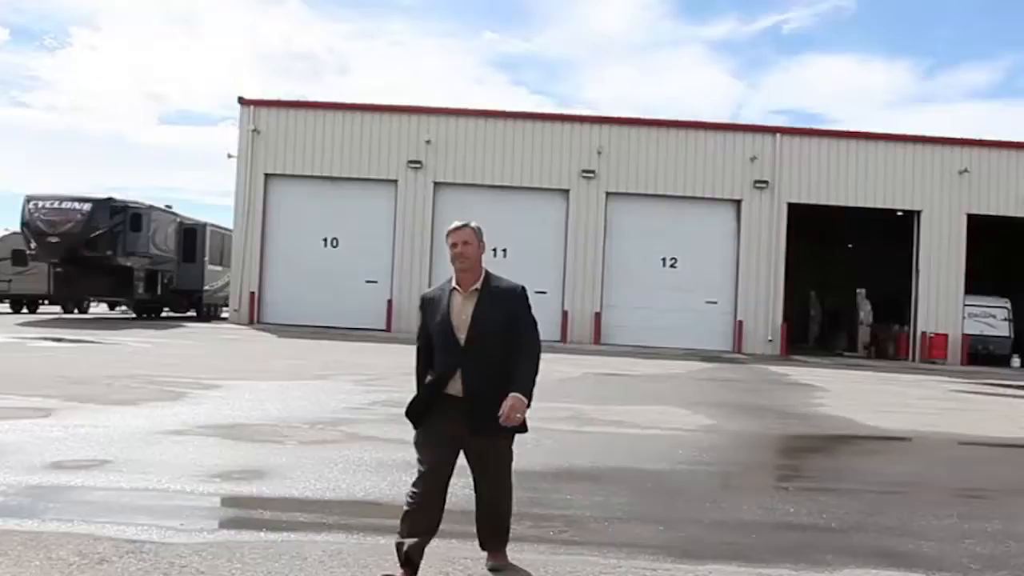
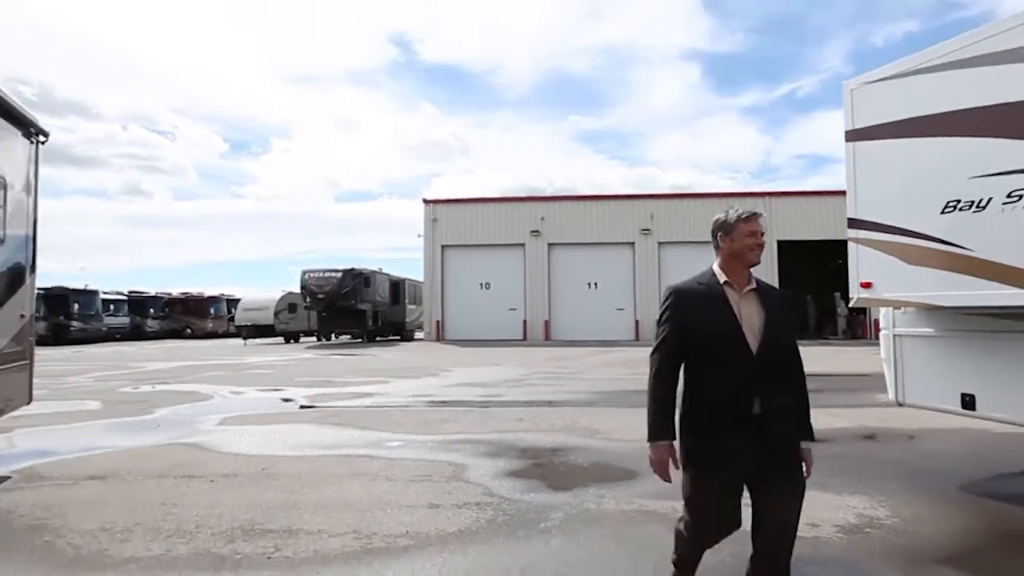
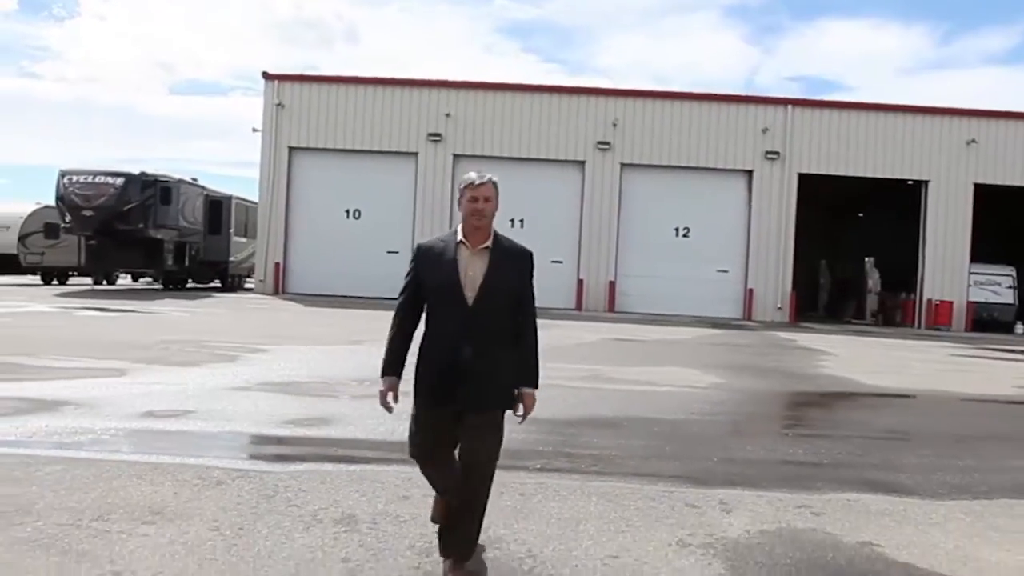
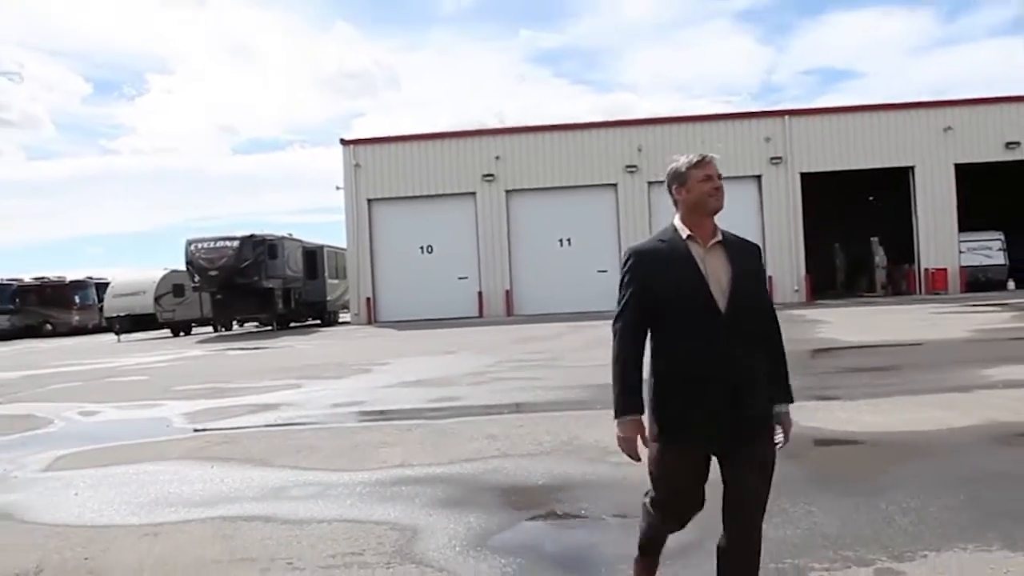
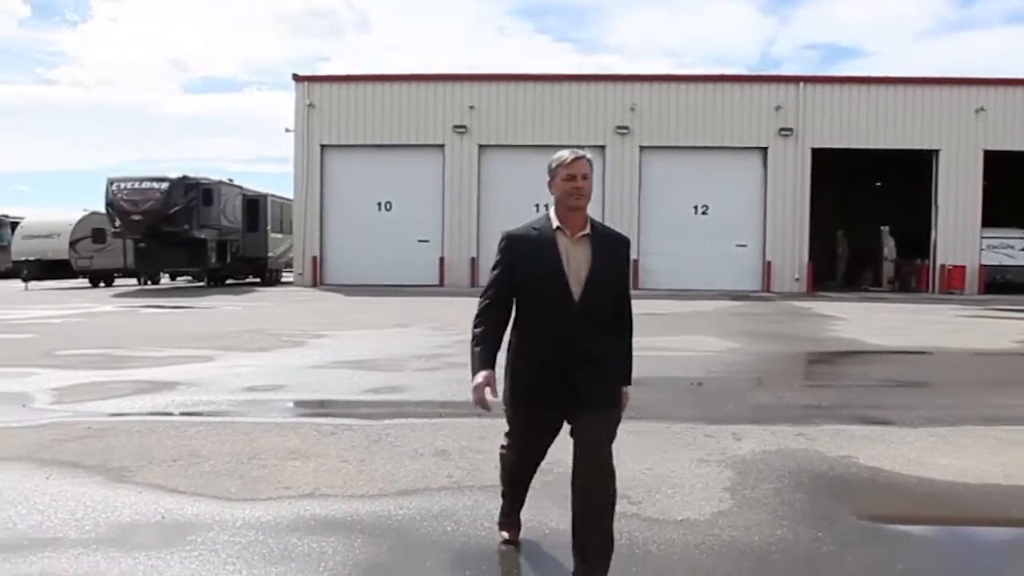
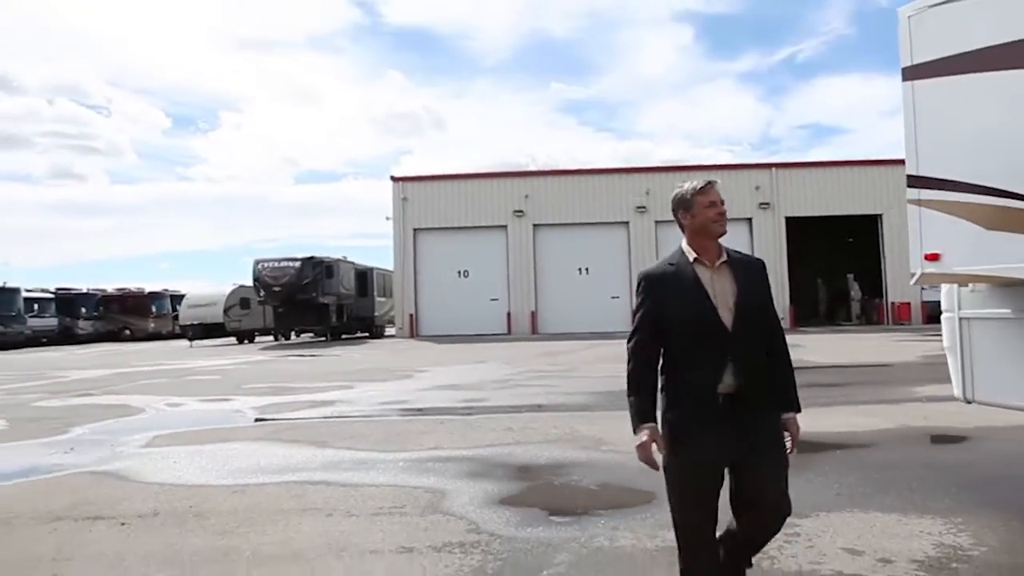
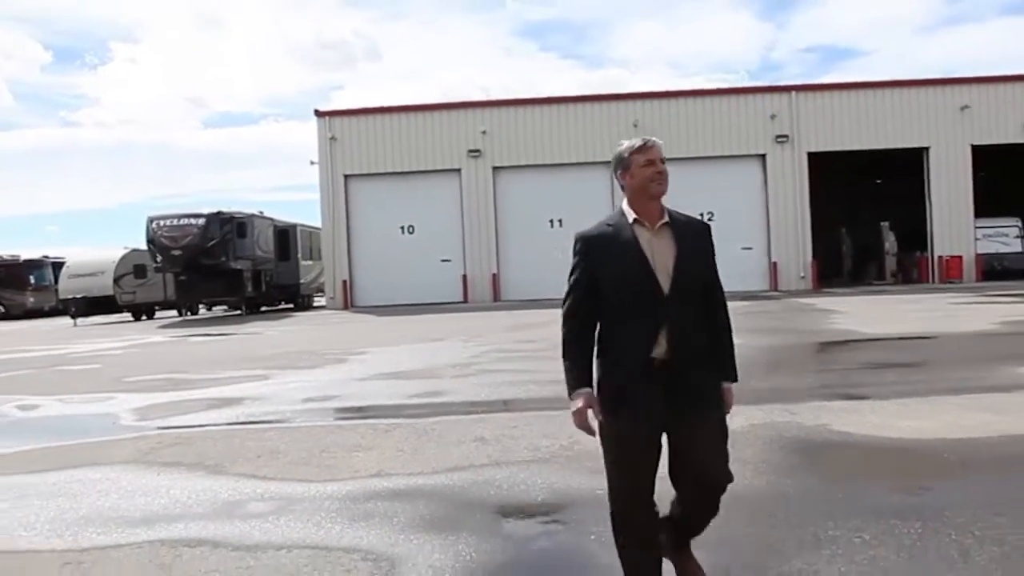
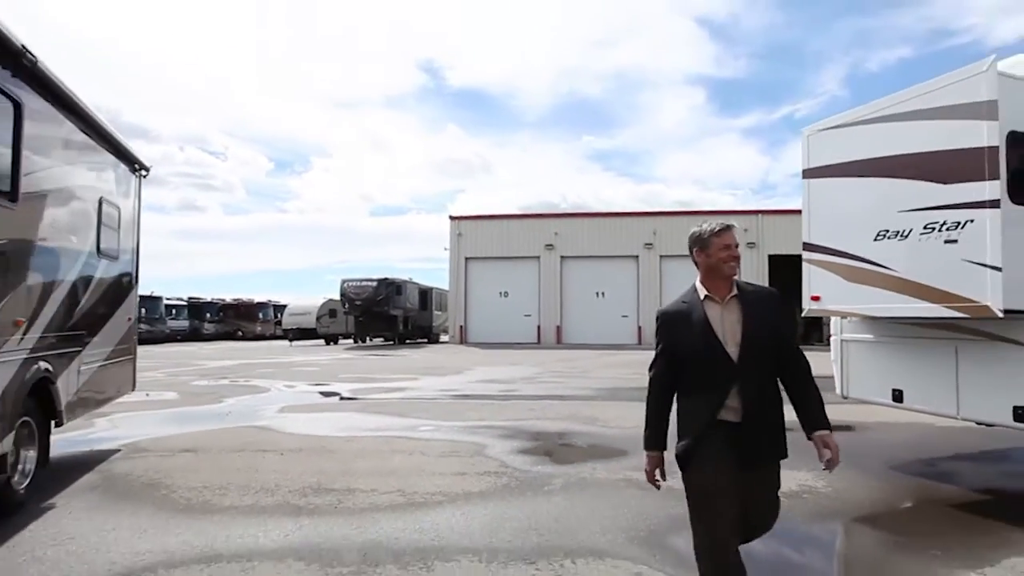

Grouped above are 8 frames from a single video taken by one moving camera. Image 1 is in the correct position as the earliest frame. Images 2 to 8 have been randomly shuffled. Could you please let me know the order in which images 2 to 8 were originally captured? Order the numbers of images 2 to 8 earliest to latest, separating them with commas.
3, 5, 7, 4, 6, 2, 8
